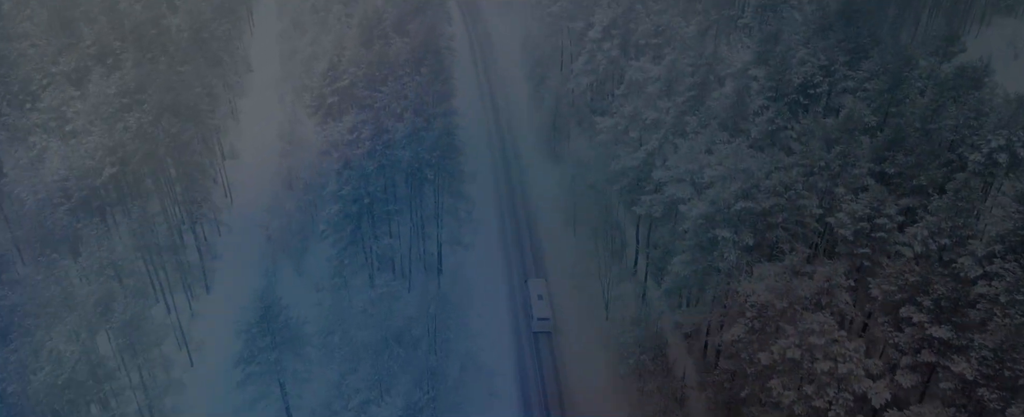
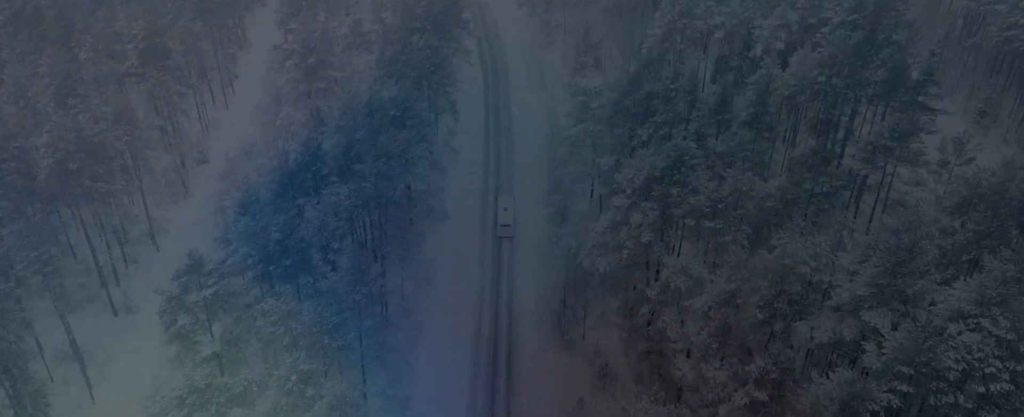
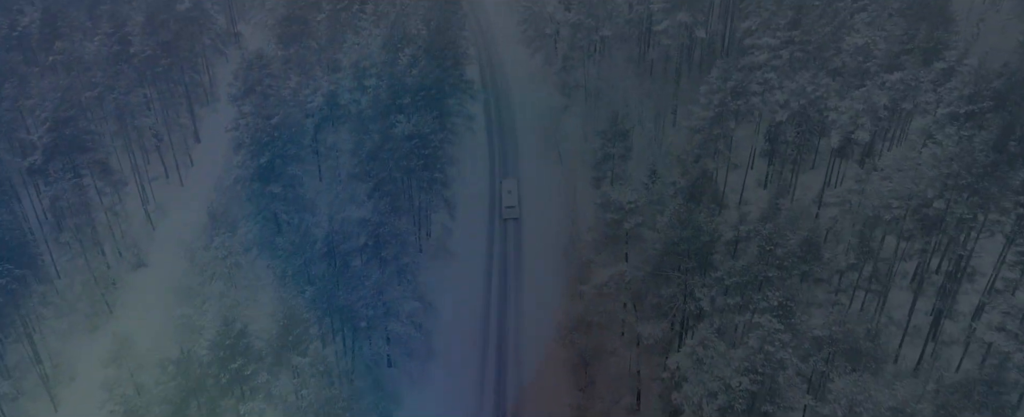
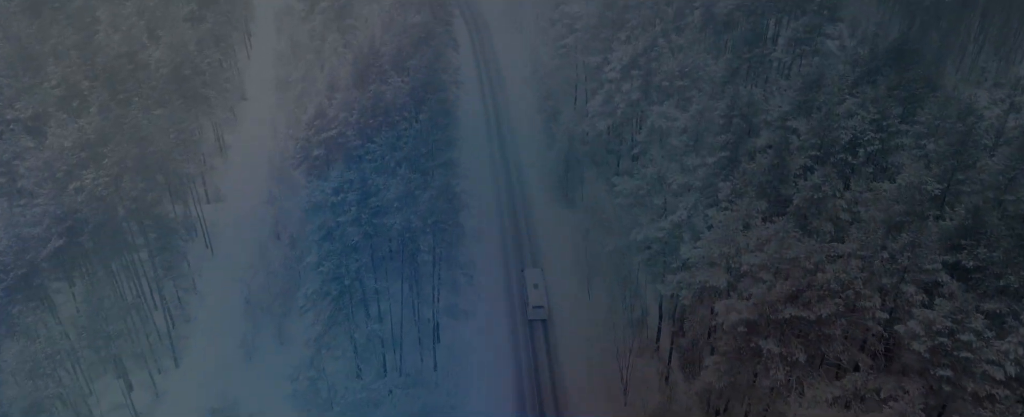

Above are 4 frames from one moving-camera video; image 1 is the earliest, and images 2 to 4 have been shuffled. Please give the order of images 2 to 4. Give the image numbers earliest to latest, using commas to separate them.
4, 2, 3
